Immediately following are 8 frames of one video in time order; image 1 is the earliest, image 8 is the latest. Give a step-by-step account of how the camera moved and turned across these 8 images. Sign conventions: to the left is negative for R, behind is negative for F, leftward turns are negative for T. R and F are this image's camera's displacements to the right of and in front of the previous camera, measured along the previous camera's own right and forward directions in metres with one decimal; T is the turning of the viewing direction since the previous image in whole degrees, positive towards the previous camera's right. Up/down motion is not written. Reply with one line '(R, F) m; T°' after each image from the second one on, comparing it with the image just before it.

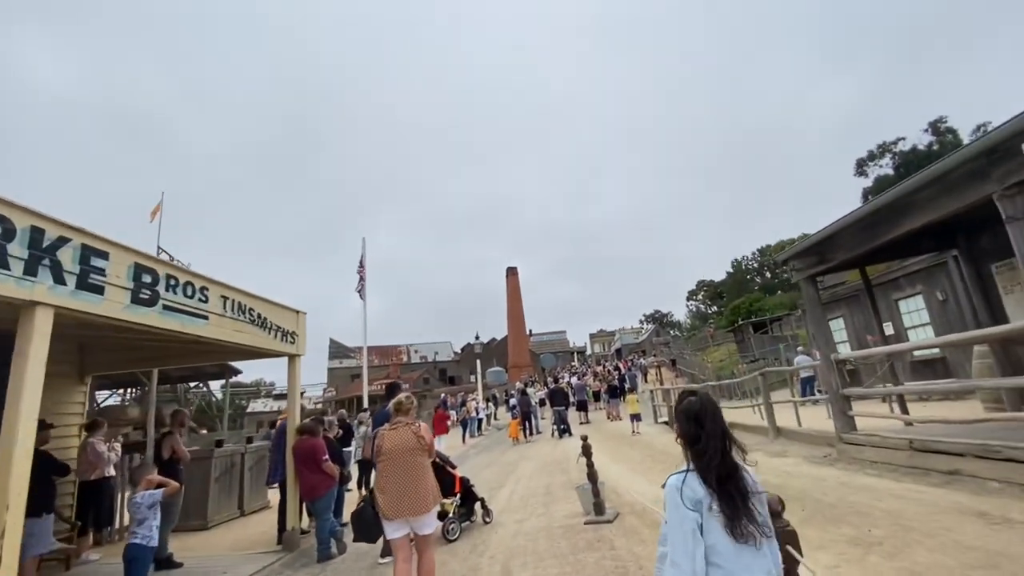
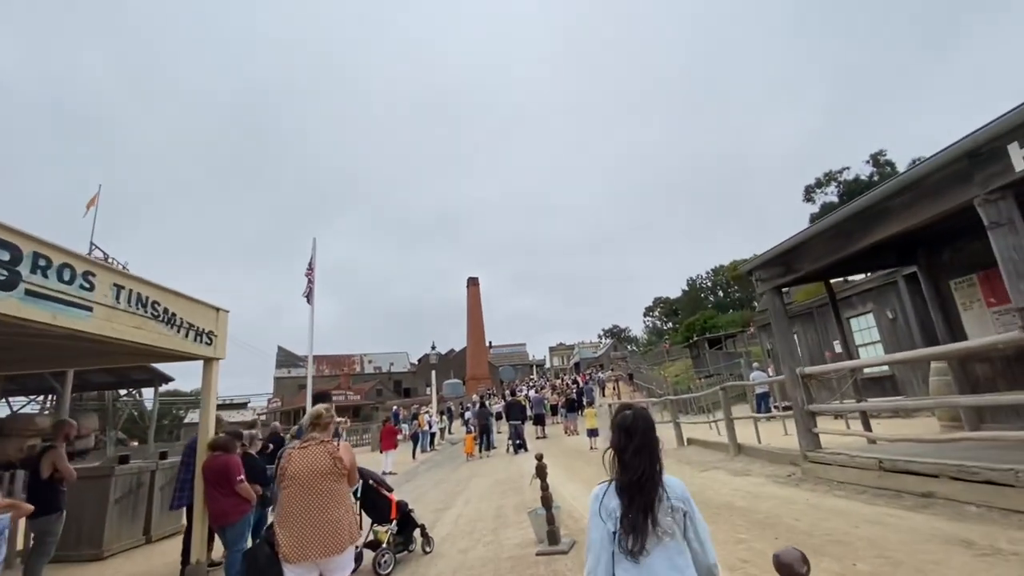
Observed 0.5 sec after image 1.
(+0.1, +0.6) m; +4°
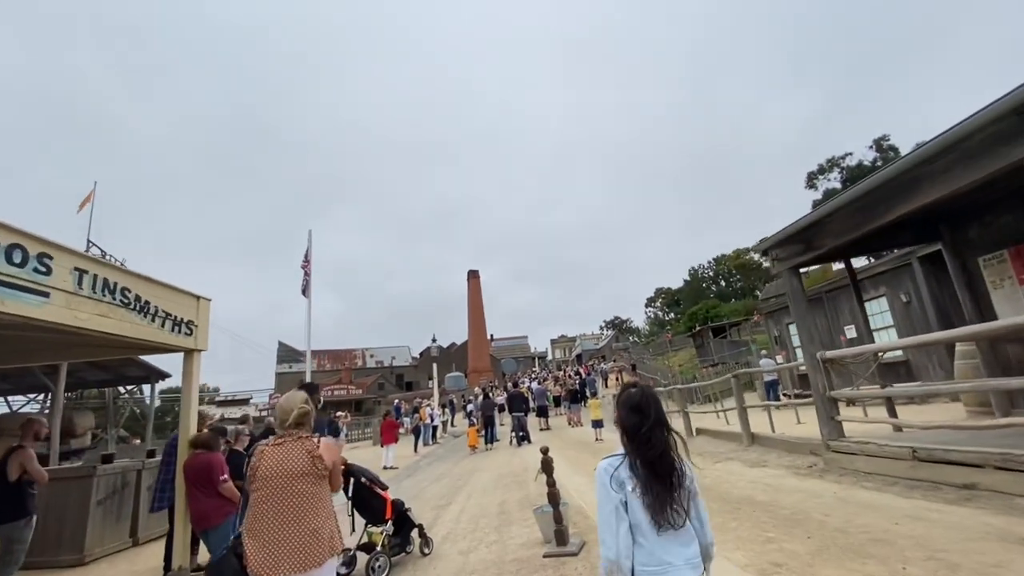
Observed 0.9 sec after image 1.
(0.0, +0.4) m; 0°
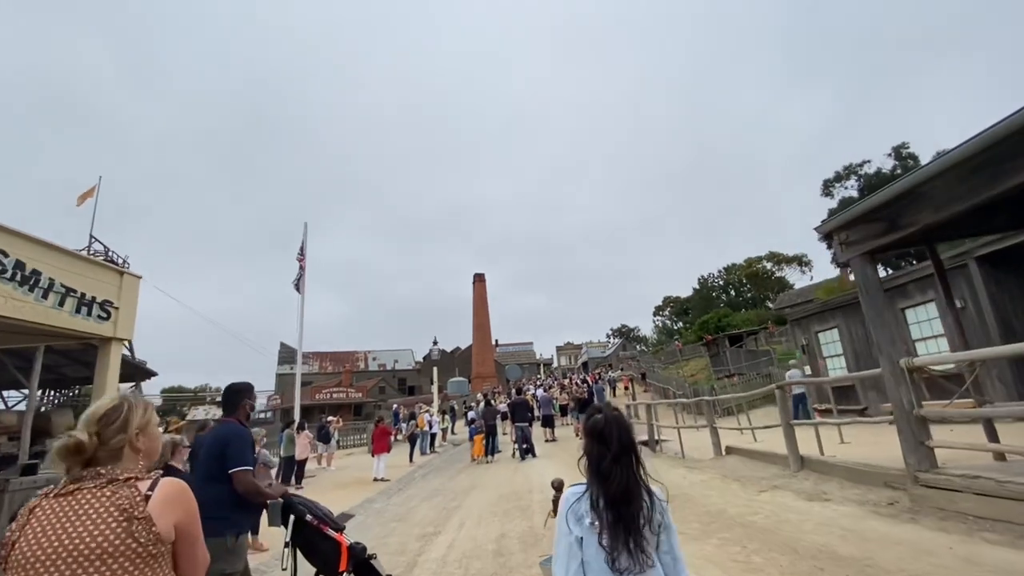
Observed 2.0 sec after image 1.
(0.0, +1.3) m; -1°
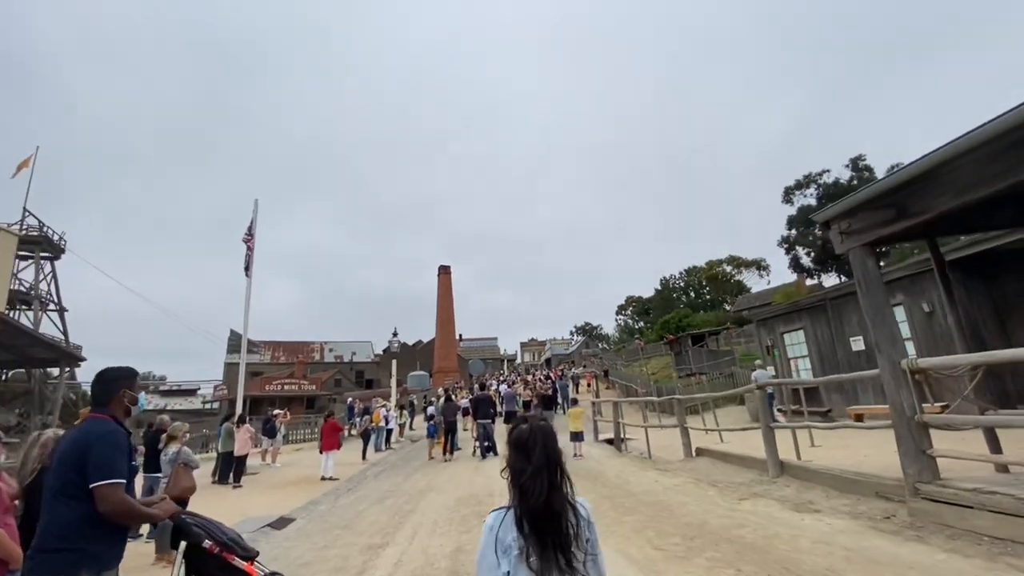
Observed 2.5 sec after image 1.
(0.0, +0.7) m; +4°
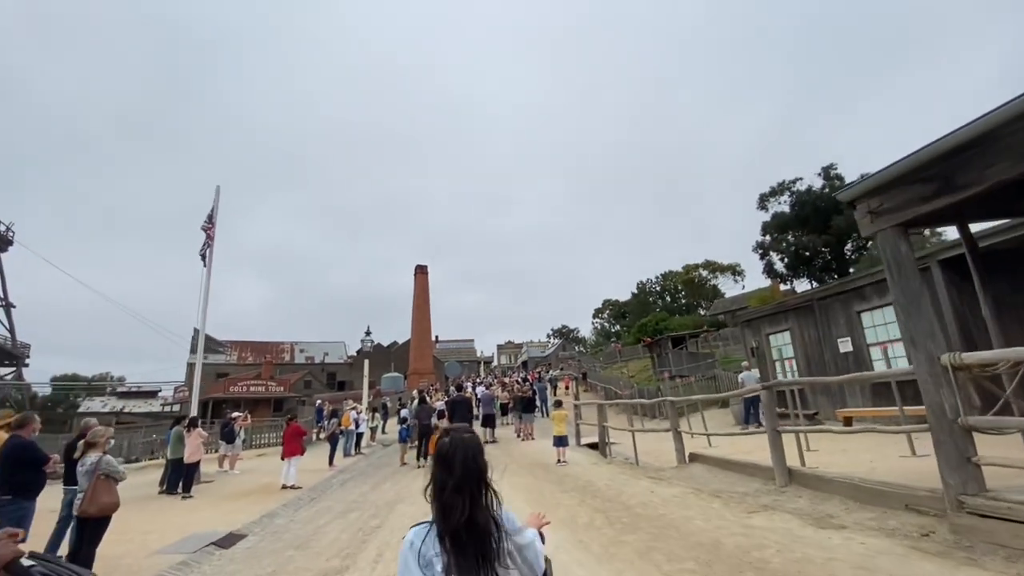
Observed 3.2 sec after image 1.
(-0.1, +0.8) m; +3°
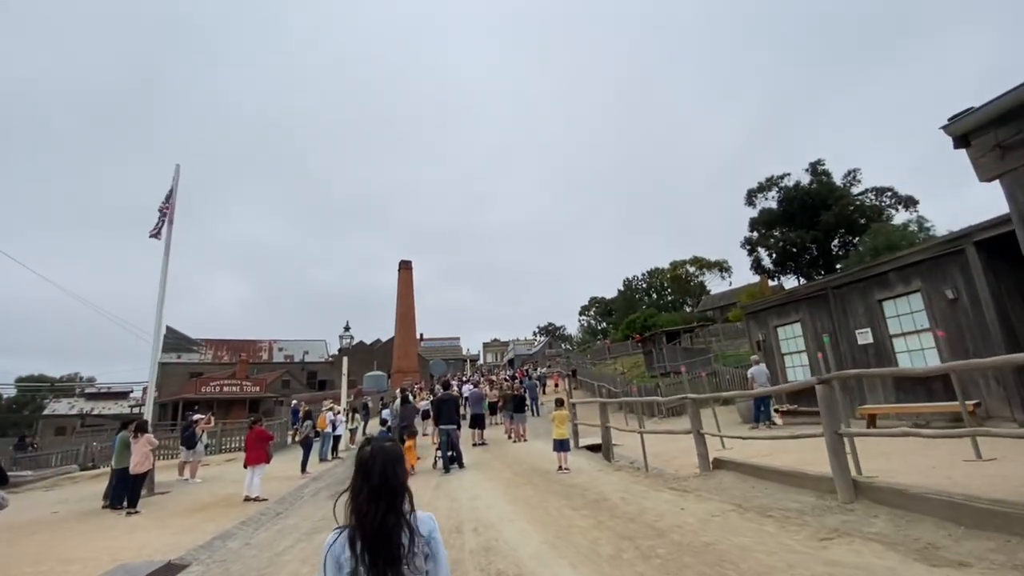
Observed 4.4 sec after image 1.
(-0.2, +1.3) m; +2°
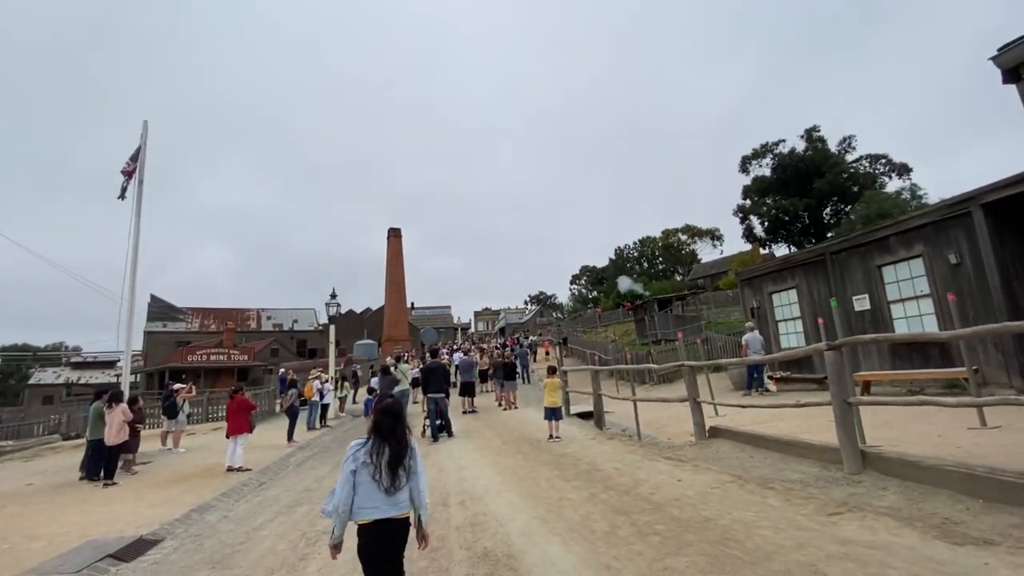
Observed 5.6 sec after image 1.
(0.0, +0.4) m; +1°
